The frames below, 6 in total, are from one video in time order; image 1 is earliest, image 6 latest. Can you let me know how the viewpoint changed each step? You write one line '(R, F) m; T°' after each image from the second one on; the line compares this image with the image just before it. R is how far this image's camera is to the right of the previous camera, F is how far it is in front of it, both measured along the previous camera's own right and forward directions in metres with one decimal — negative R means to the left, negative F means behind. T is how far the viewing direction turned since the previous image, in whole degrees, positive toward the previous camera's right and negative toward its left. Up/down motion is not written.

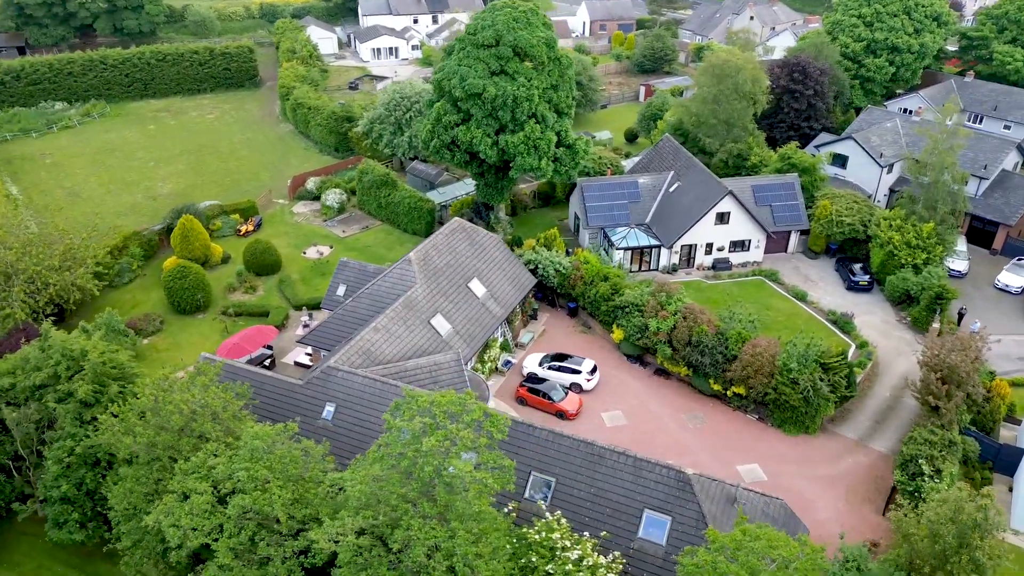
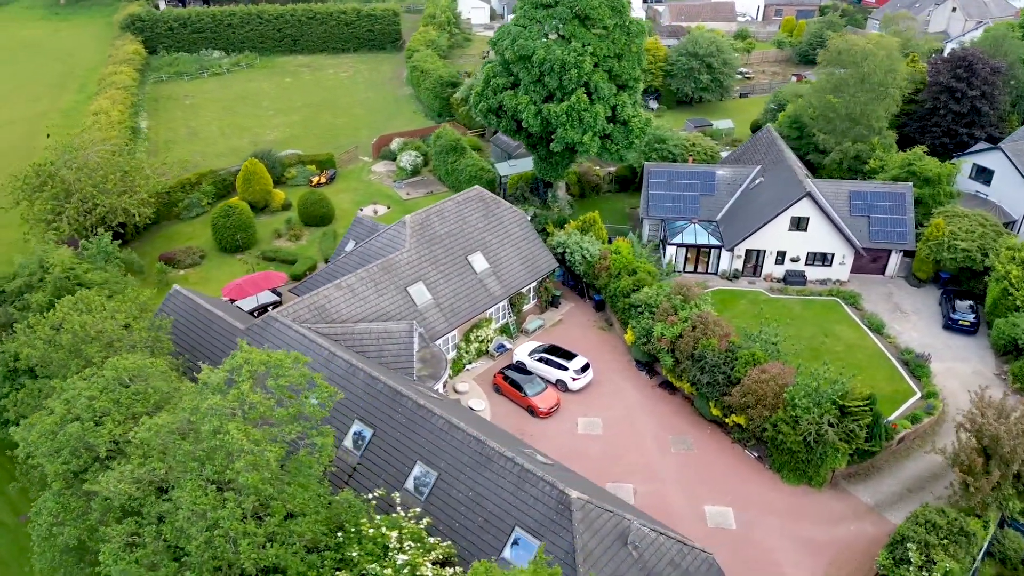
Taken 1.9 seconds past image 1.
(+8.6, +4.1) m; -14°
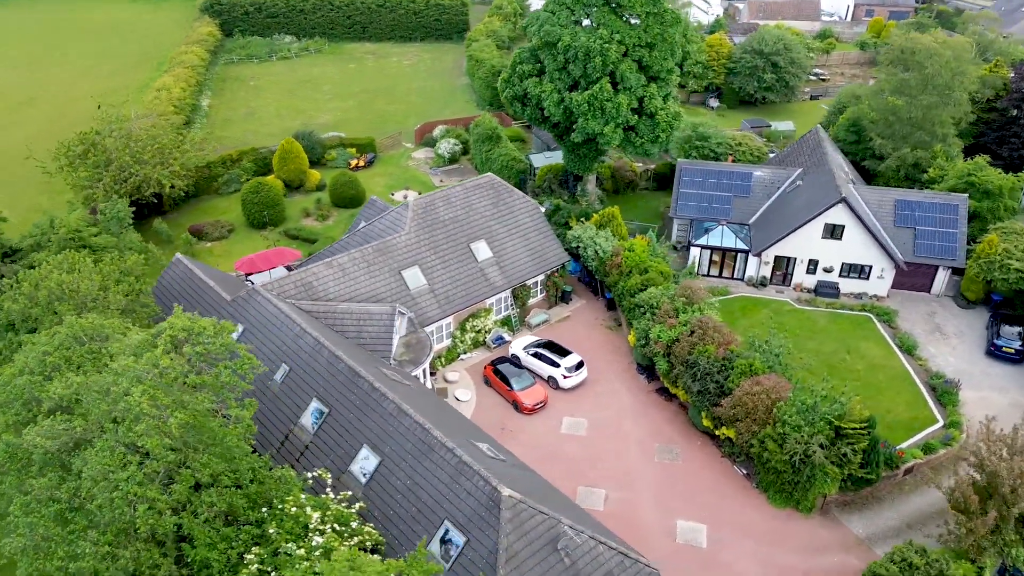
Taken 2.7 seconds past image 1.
(+3.8, +1.2) m; -6°
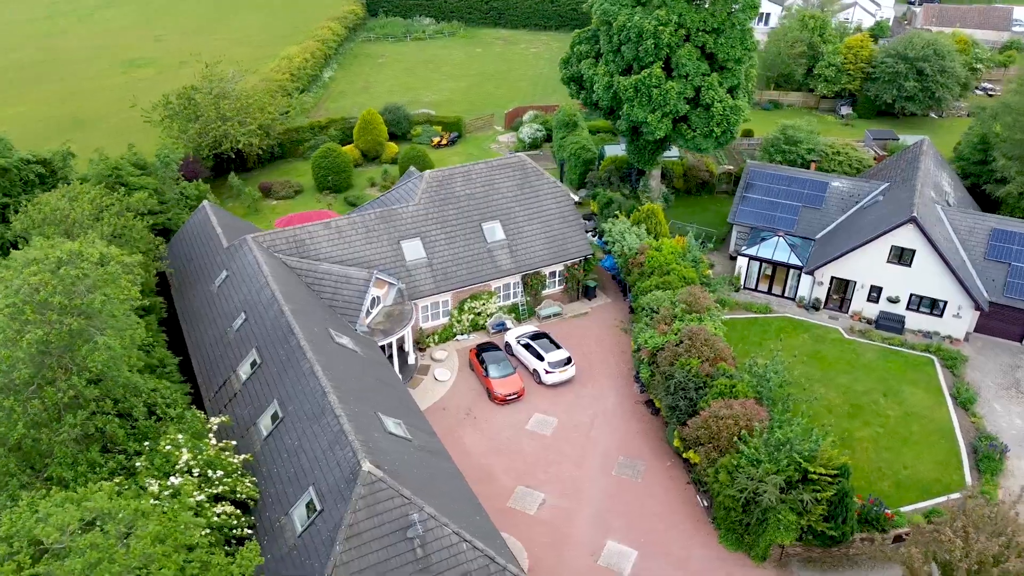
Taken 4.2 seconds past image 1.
(+7.0, +2.3) m; -13°
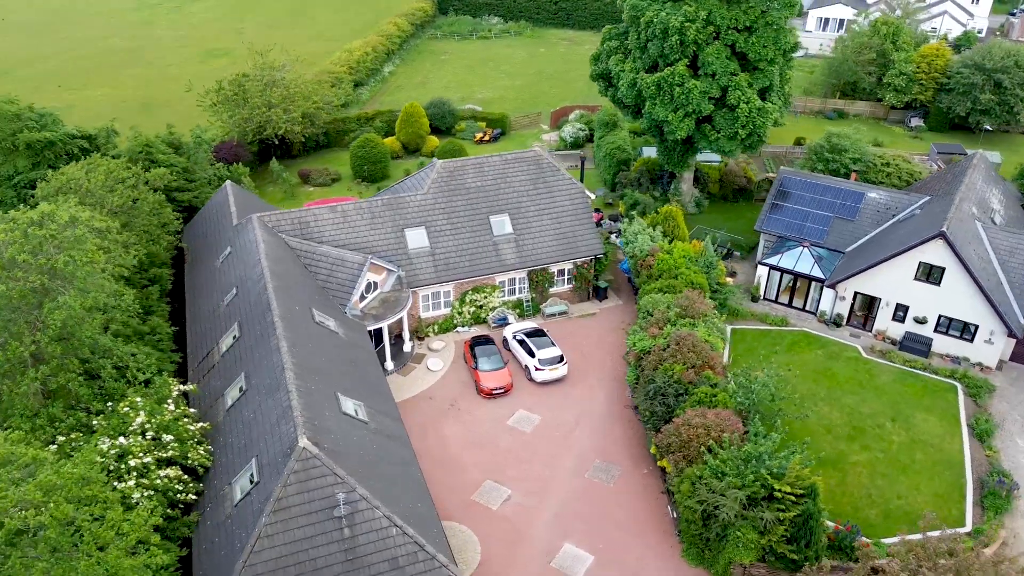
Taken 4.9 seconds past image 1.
(+3.4, +0.6) m; -6°
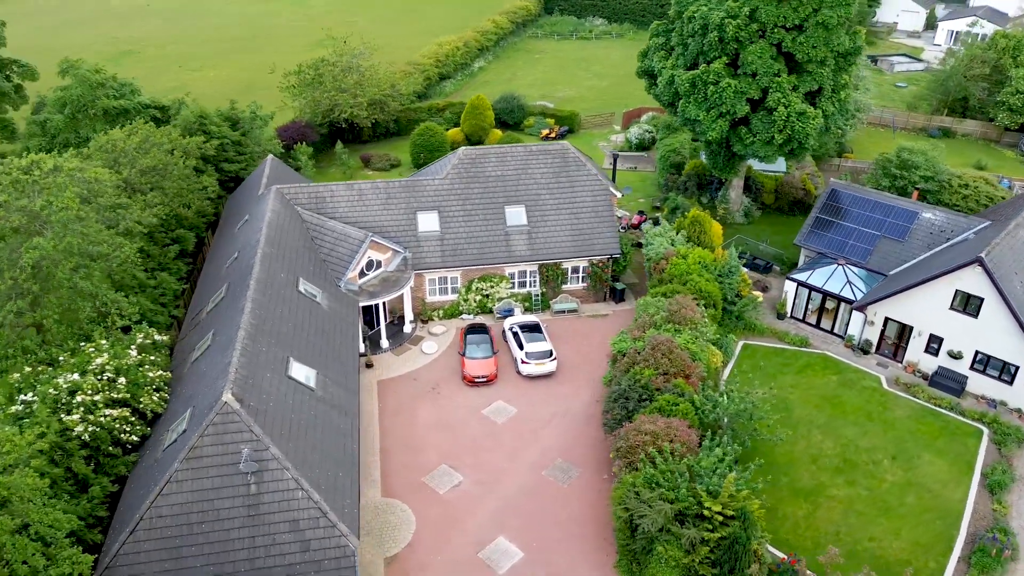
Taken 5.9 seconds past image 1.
(+5.0, +0.8) m; -9°
